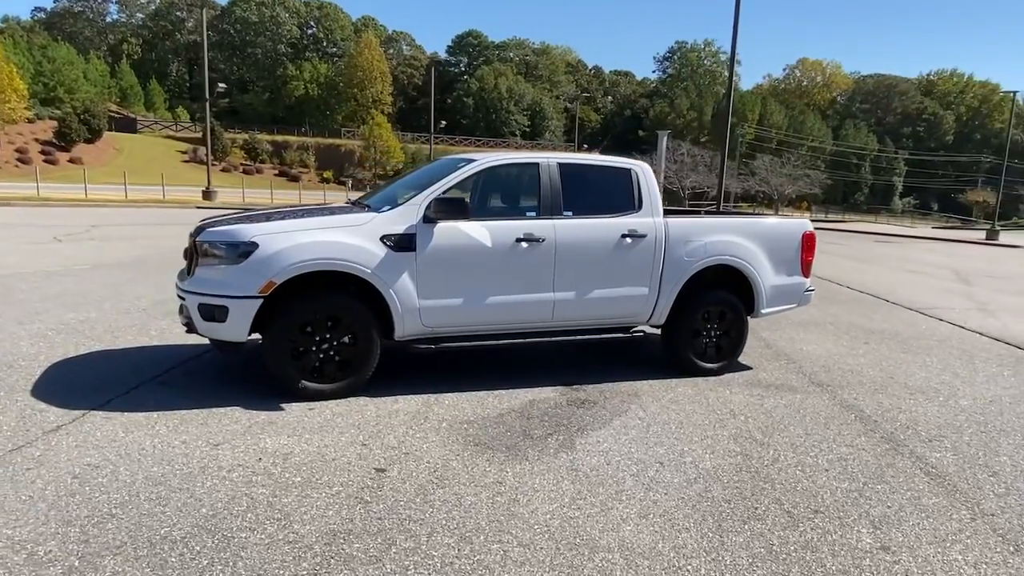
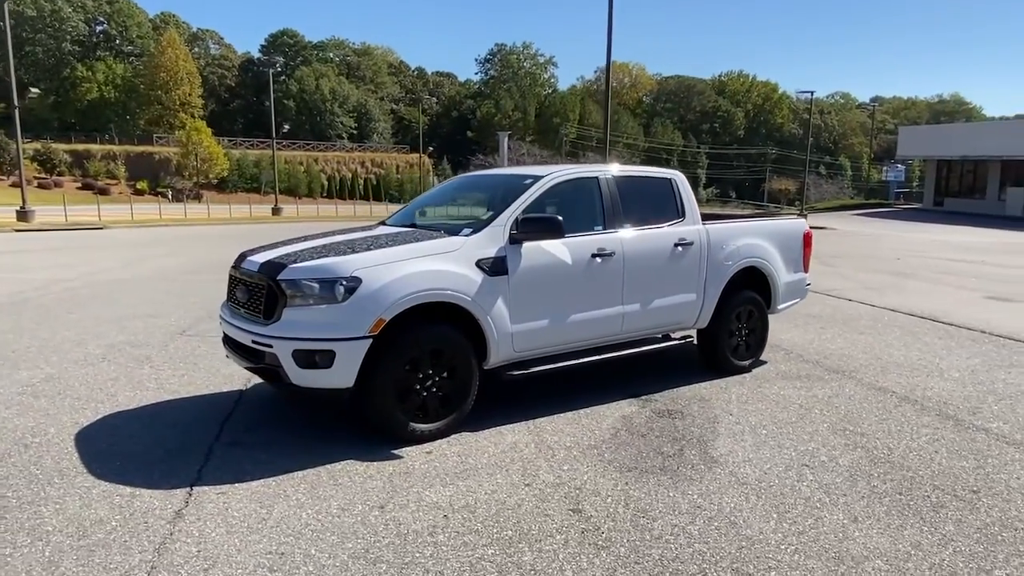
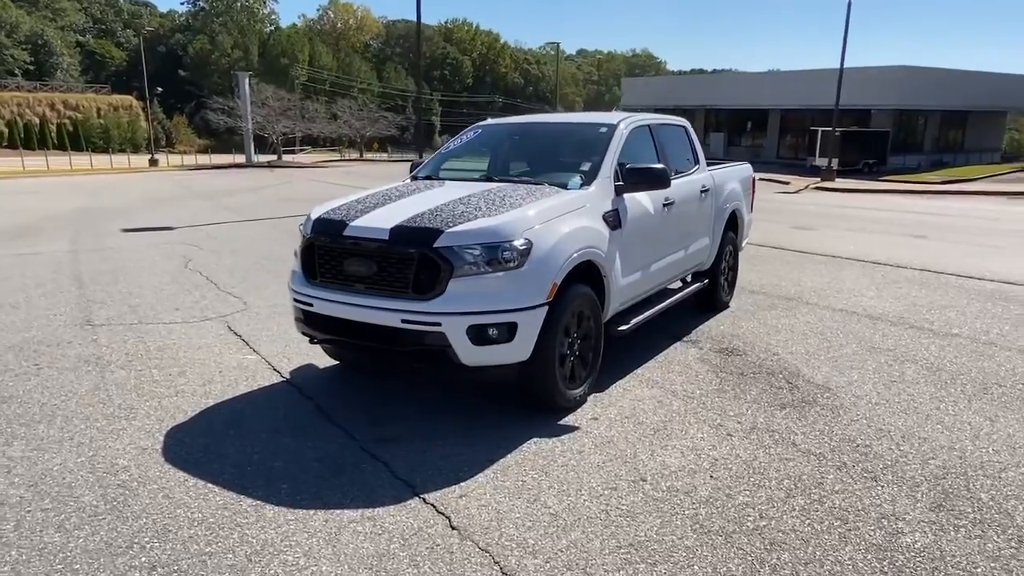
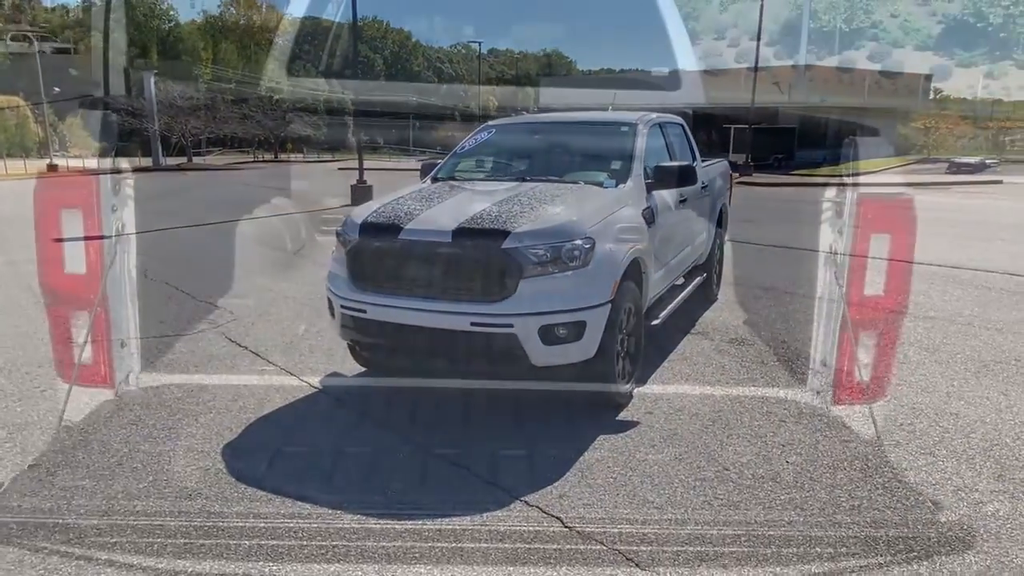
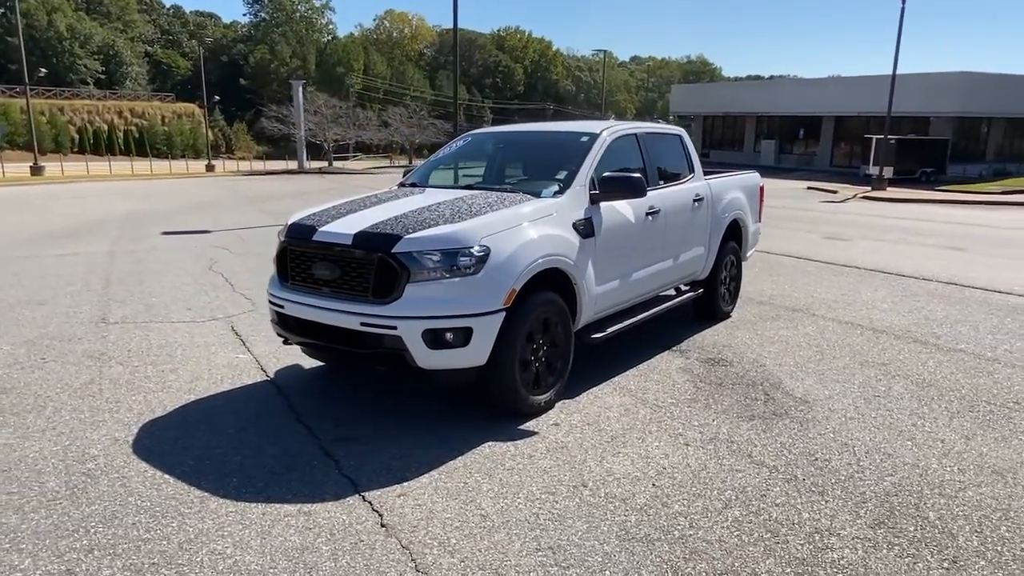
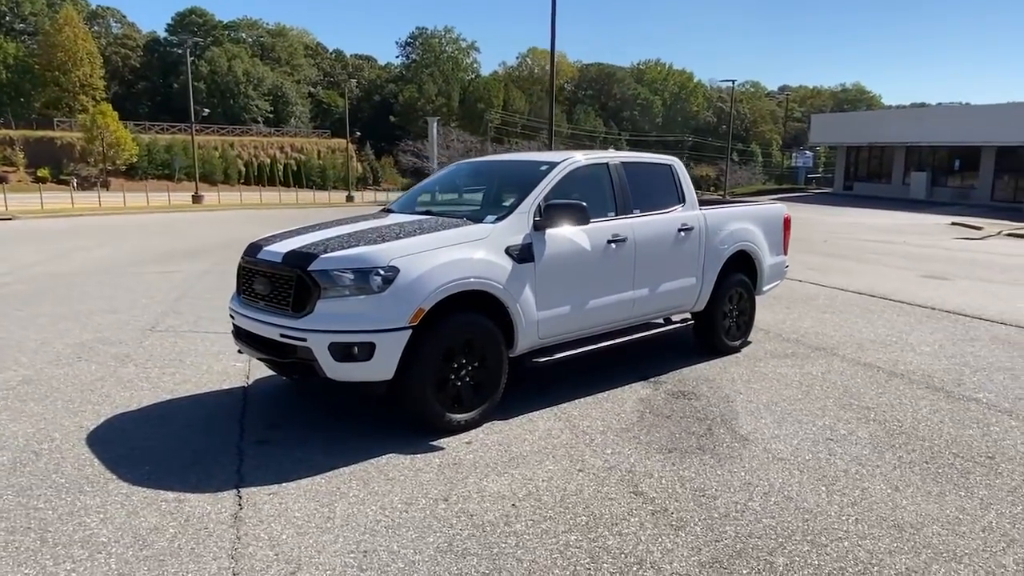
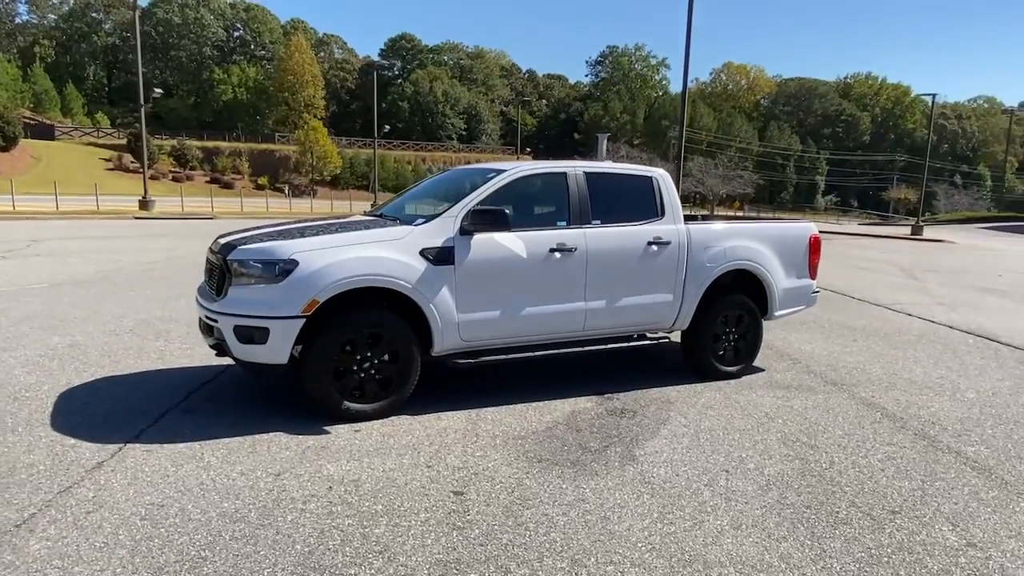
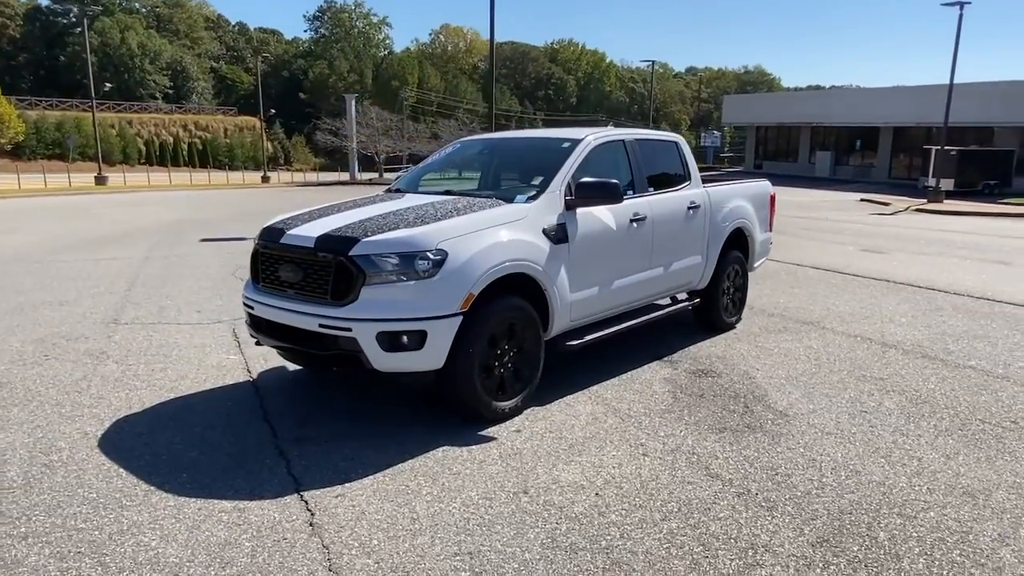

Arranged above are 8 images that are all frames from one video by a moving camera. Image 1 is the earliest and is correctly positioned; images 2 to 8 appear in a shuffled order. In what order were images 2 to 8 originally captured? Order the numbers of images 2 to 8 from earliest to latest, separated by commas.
7, 2, 6, 8, 5, 3, 4
